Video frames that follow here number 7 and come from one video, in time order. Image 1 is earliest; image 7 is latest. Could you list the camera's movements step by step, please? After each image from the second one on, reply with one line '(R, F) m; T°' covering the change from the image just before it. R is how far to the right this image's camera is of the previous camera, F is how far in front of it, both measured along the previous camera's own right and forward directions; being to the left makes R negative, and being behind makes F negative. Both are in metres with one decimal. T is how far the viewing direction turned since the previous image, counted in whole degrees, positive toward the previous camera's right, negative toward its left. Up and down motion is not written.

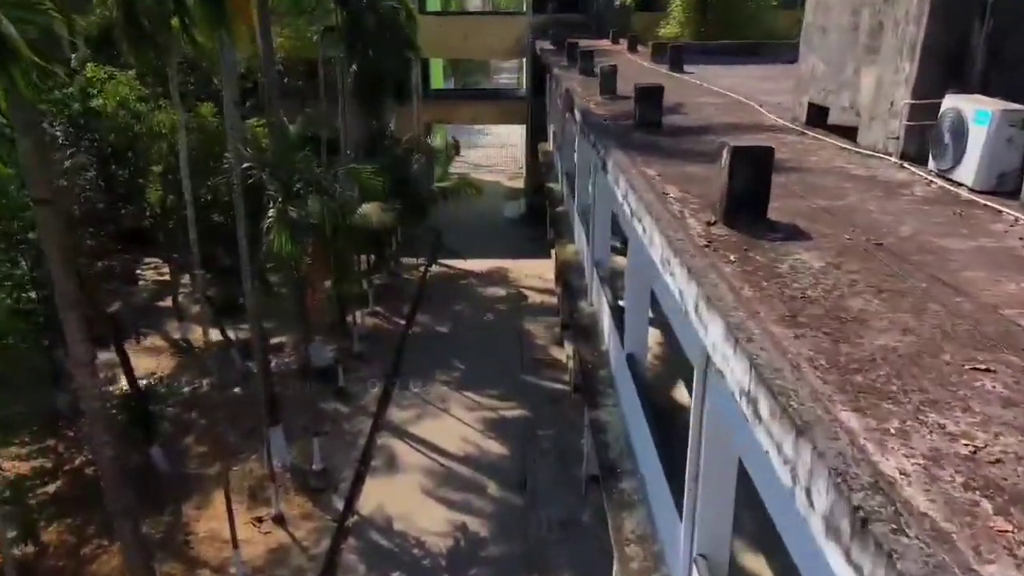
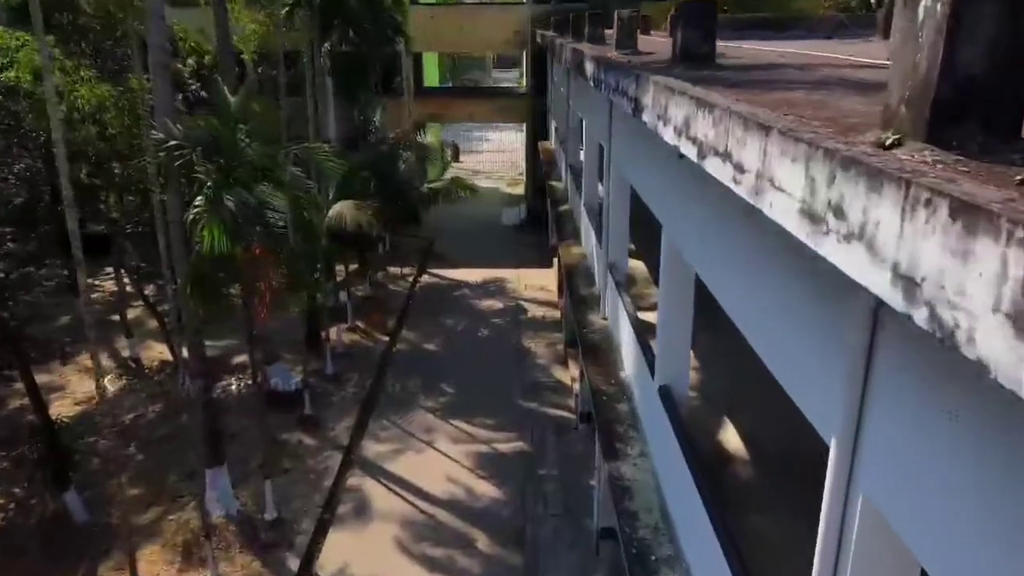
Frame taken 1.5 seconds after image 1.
(+0.1, +1.8) m; 0°
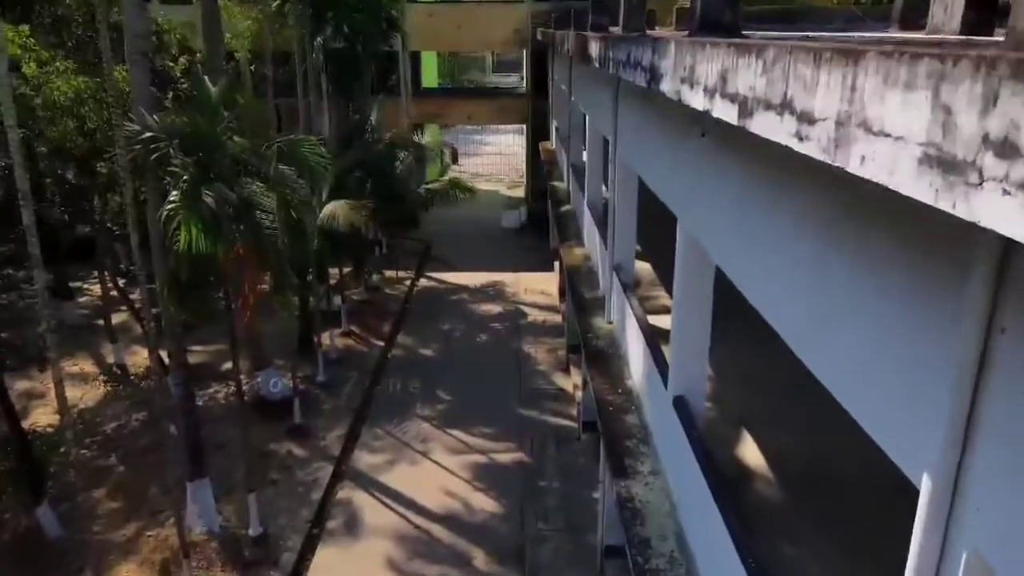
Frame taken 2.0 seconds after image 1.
(0.0, +0.5) m; 0°
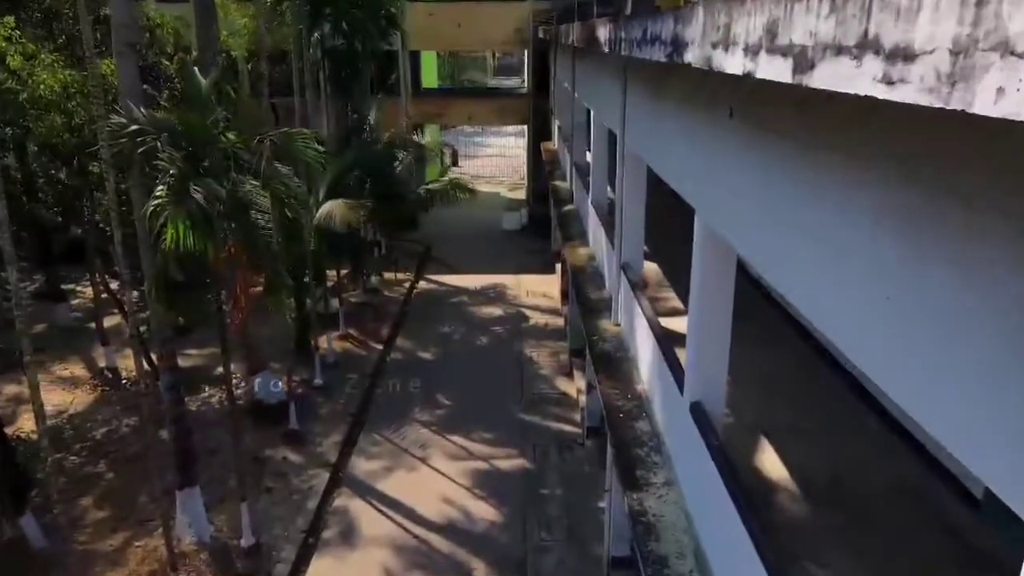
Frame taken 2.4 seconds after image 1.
(0.0, +0.3) m; 0°
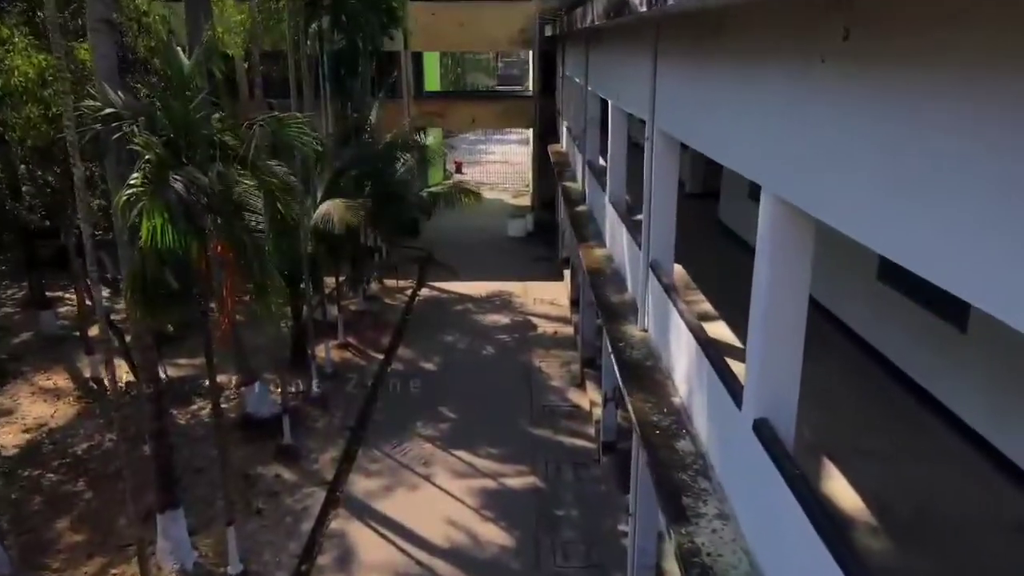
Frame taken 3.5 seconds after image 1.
(-0.1, +0.7) m; 0°
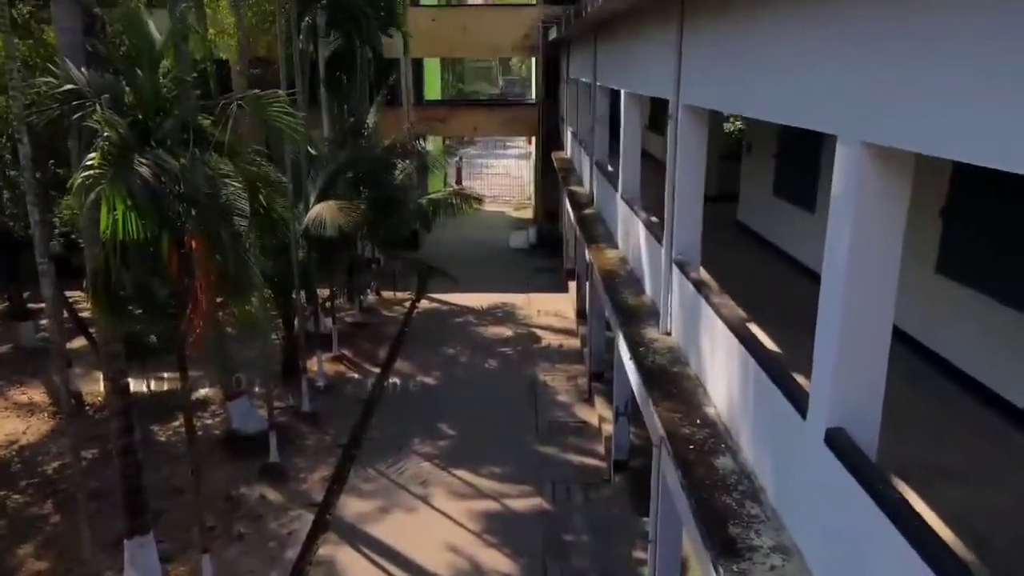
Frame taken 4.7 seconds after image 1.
(0.0, +0.6) m; 0°
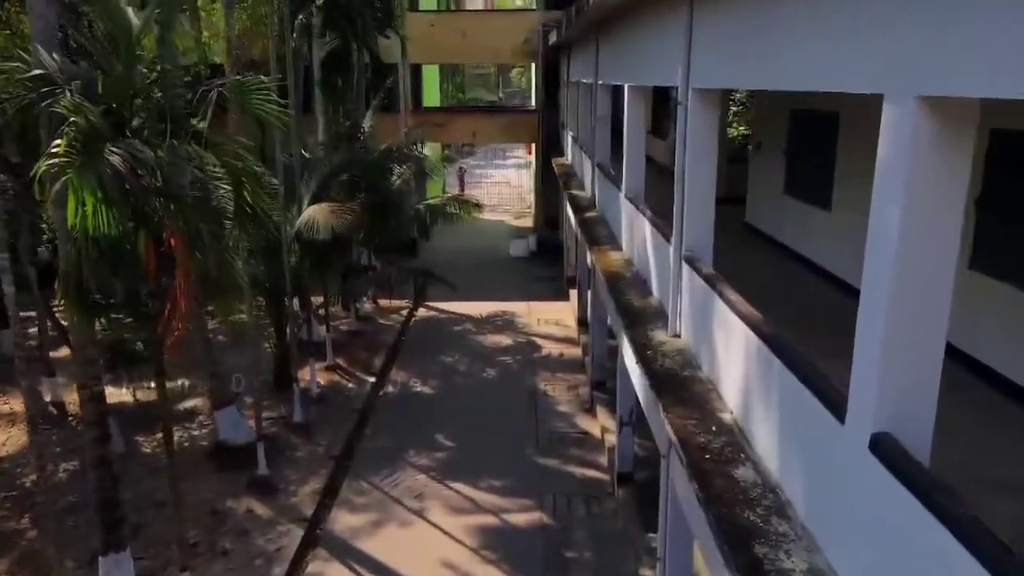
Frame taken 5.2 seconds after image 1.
(0.0, +0.3) m; 0°
